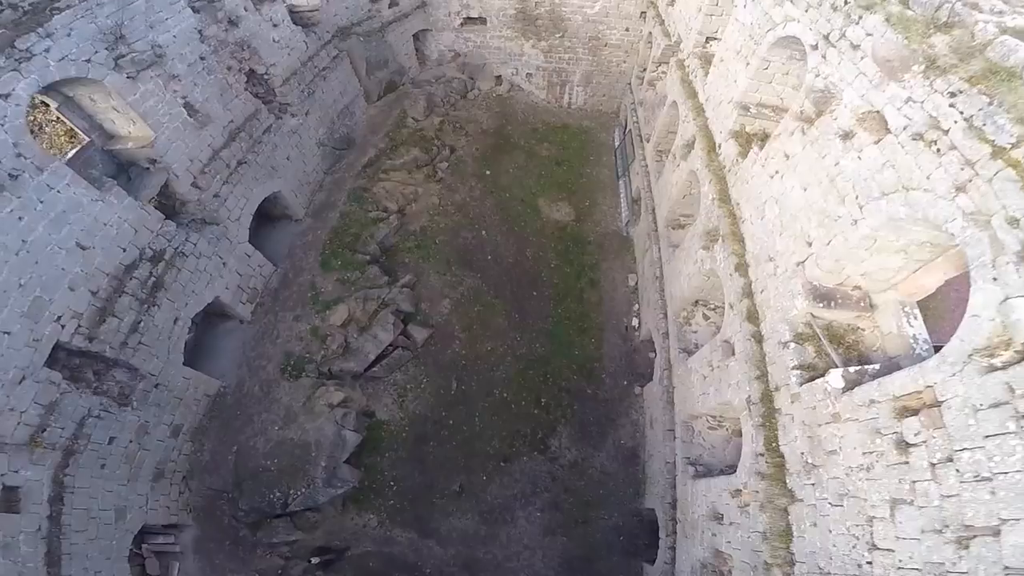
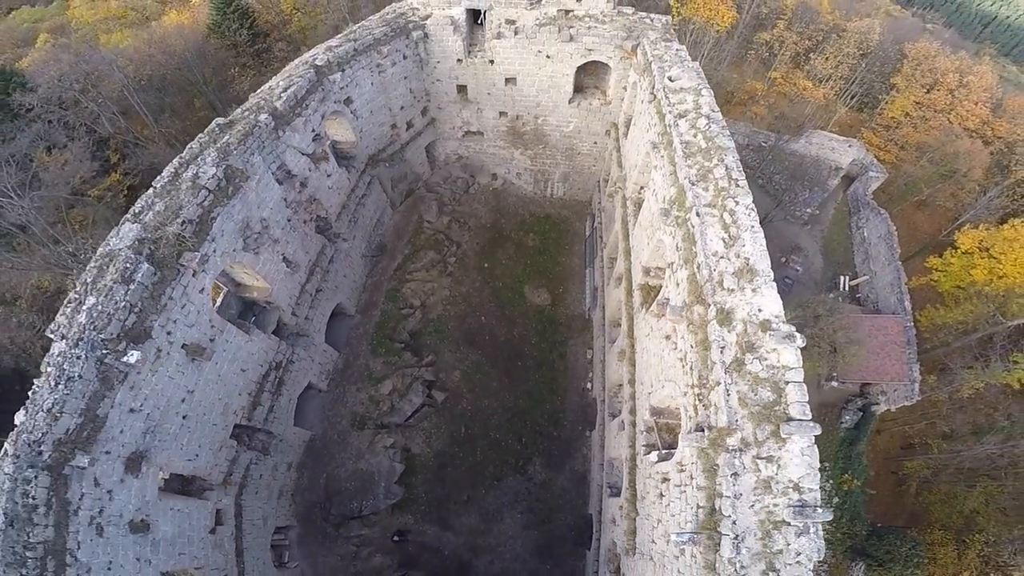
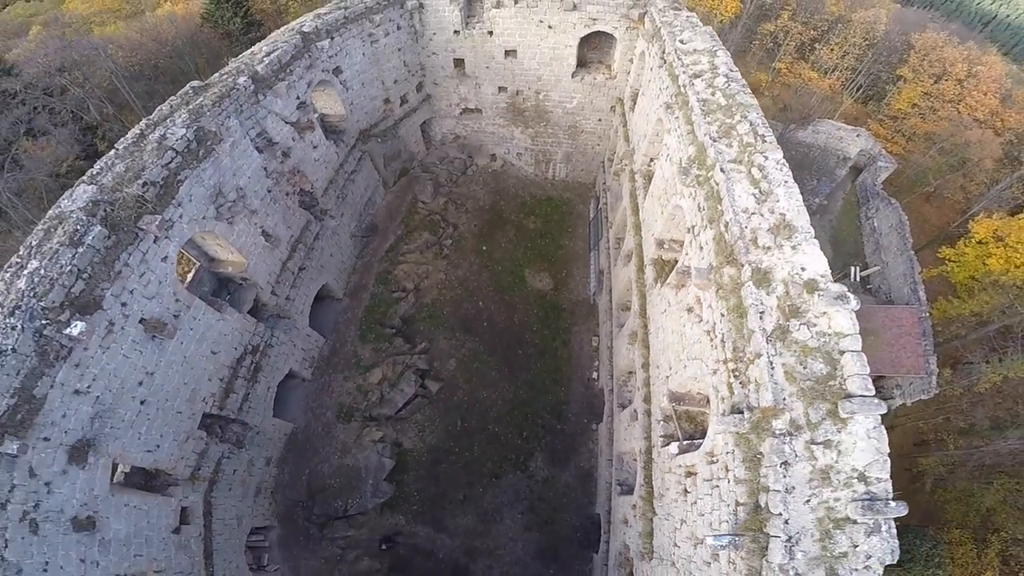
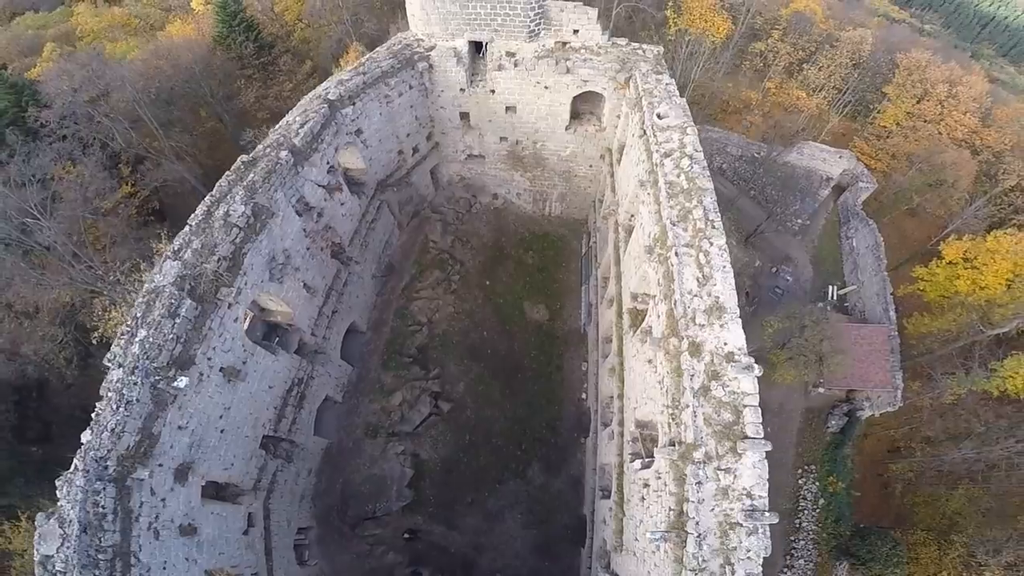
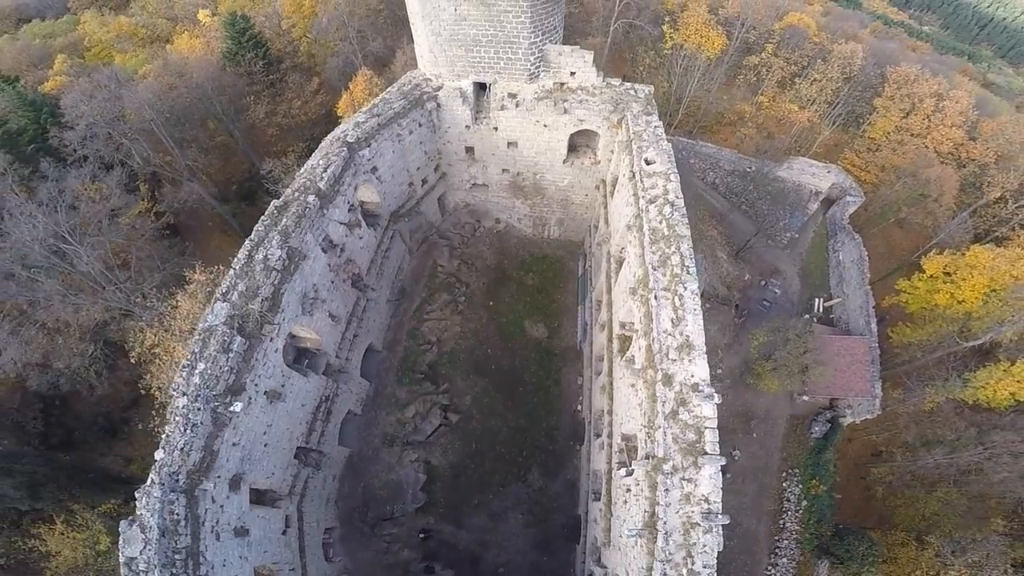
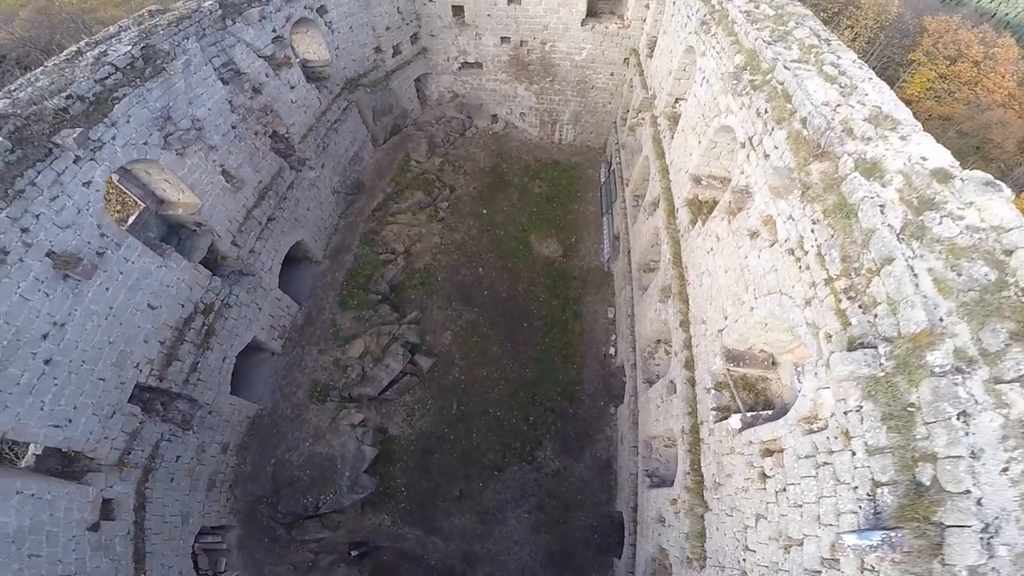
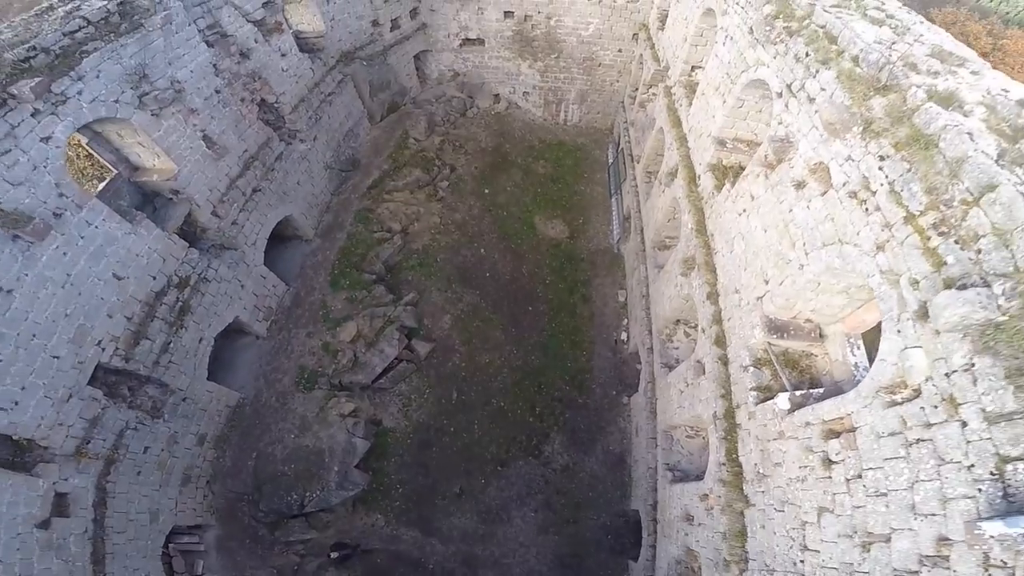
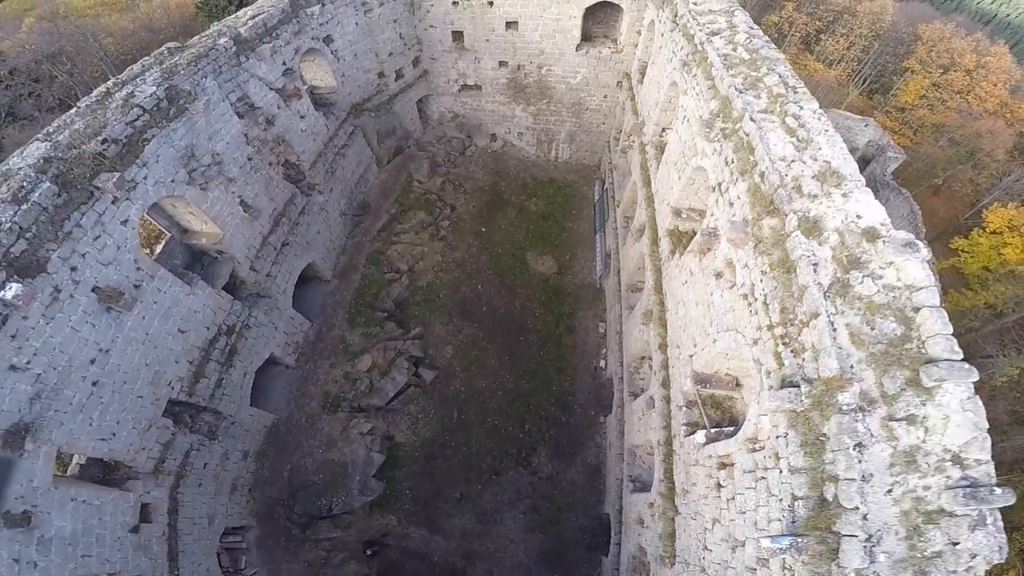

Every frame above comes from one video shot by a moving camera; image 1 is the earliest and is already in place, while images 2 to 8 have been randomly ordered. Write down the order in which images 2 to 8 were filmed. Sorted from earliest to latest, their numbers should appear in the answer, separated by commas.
7, 6, 8, 3, 2, 4, 5
